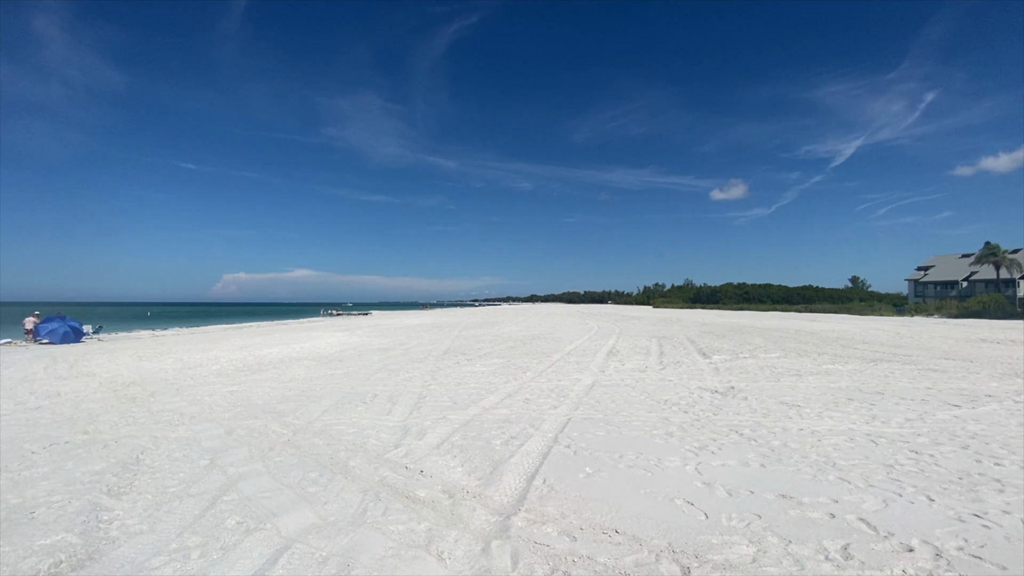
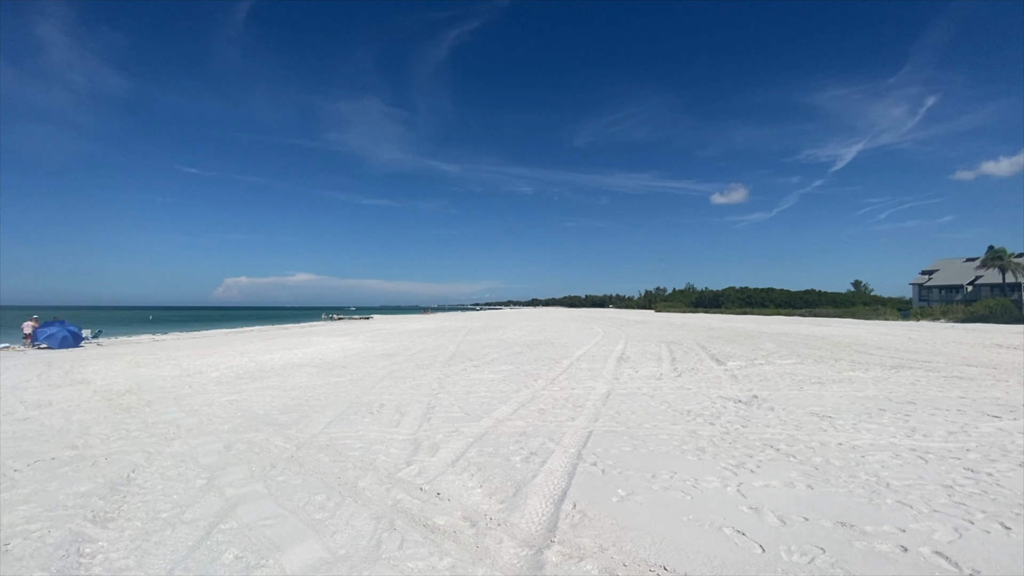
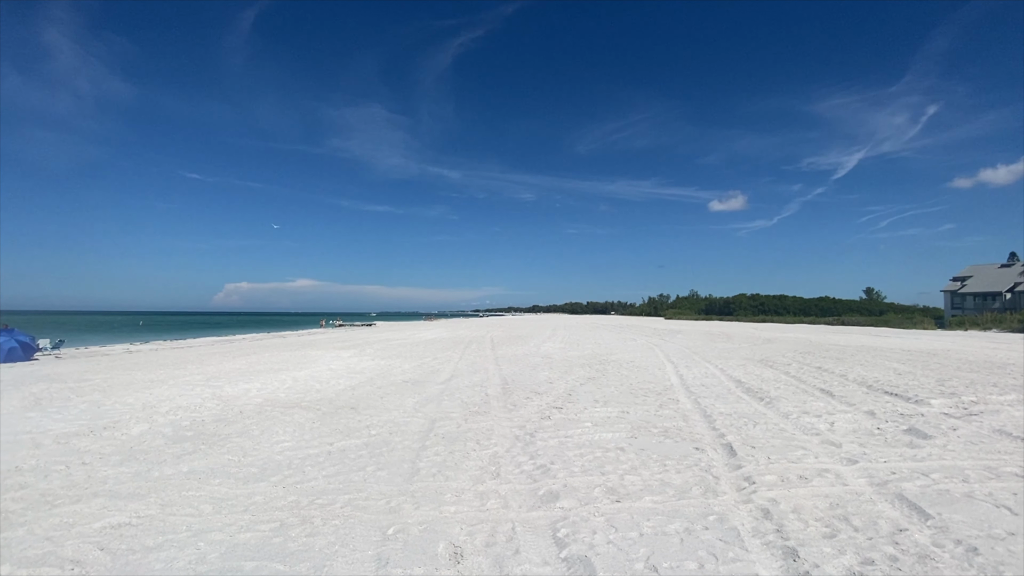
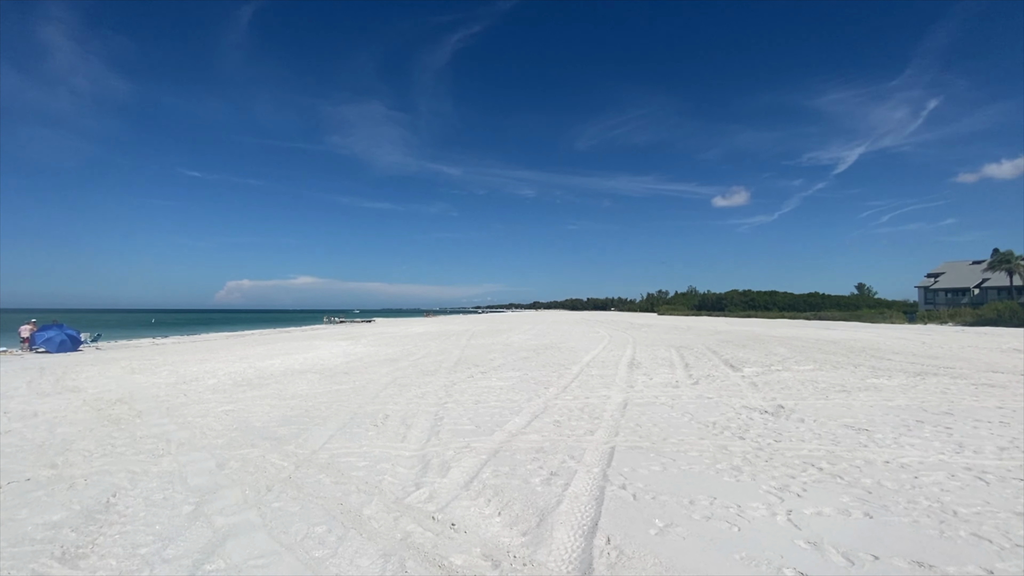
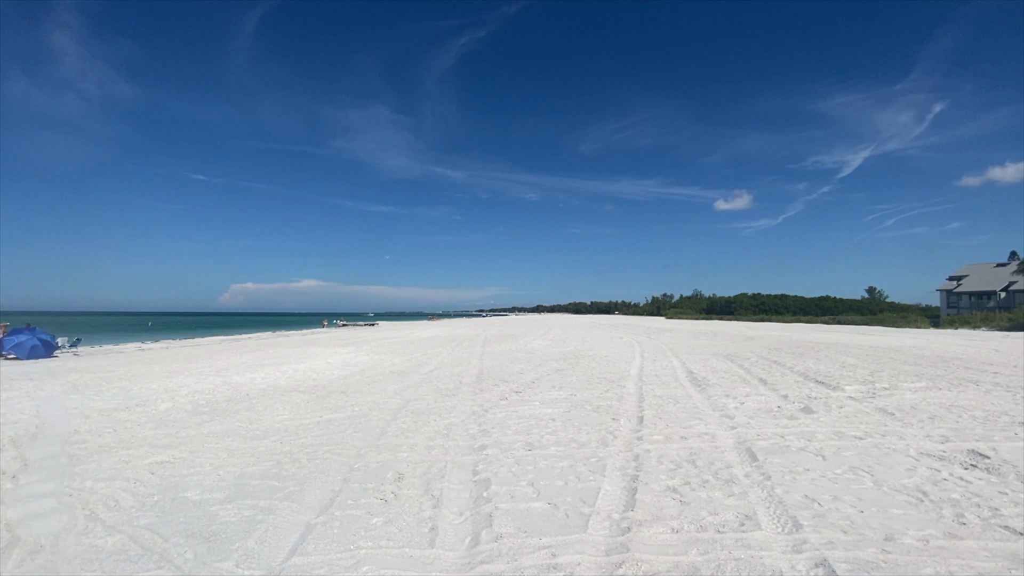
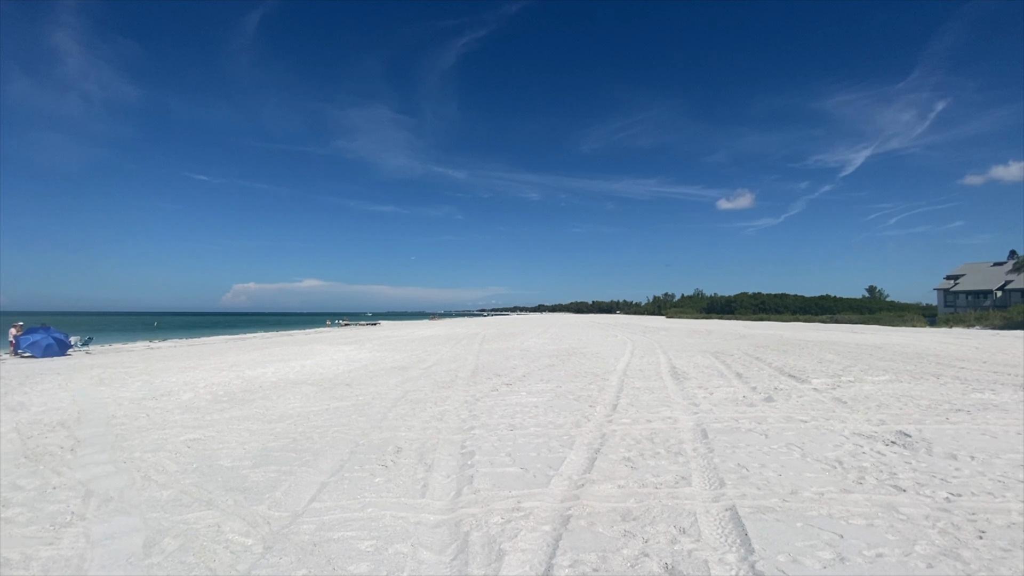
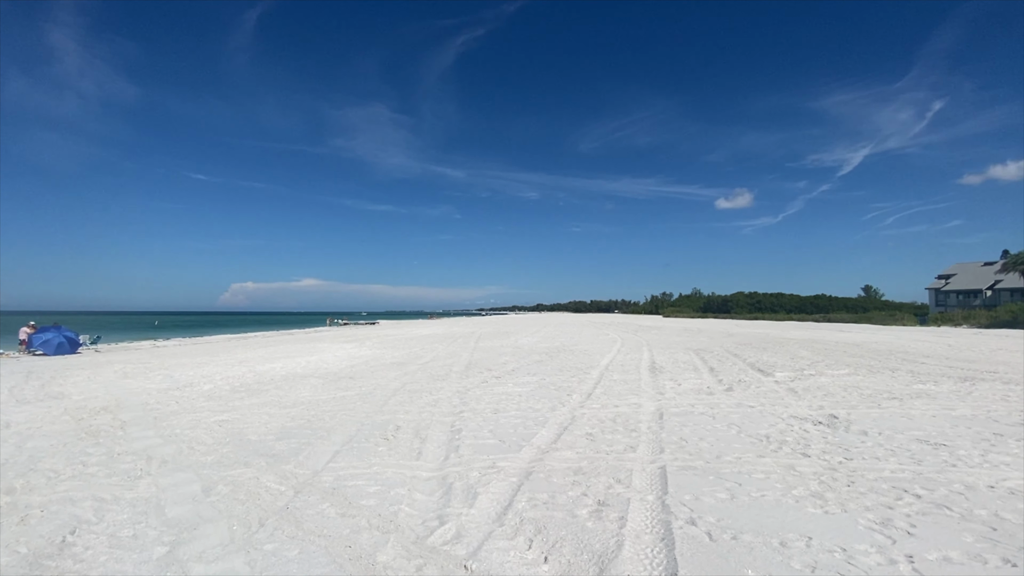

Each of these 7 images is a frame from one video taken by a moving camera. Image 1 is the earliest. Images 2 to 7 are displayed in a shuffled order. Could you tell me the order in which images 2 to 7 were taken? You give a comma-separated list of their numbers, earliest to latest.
2, 4, 7, 6, 5, 3
